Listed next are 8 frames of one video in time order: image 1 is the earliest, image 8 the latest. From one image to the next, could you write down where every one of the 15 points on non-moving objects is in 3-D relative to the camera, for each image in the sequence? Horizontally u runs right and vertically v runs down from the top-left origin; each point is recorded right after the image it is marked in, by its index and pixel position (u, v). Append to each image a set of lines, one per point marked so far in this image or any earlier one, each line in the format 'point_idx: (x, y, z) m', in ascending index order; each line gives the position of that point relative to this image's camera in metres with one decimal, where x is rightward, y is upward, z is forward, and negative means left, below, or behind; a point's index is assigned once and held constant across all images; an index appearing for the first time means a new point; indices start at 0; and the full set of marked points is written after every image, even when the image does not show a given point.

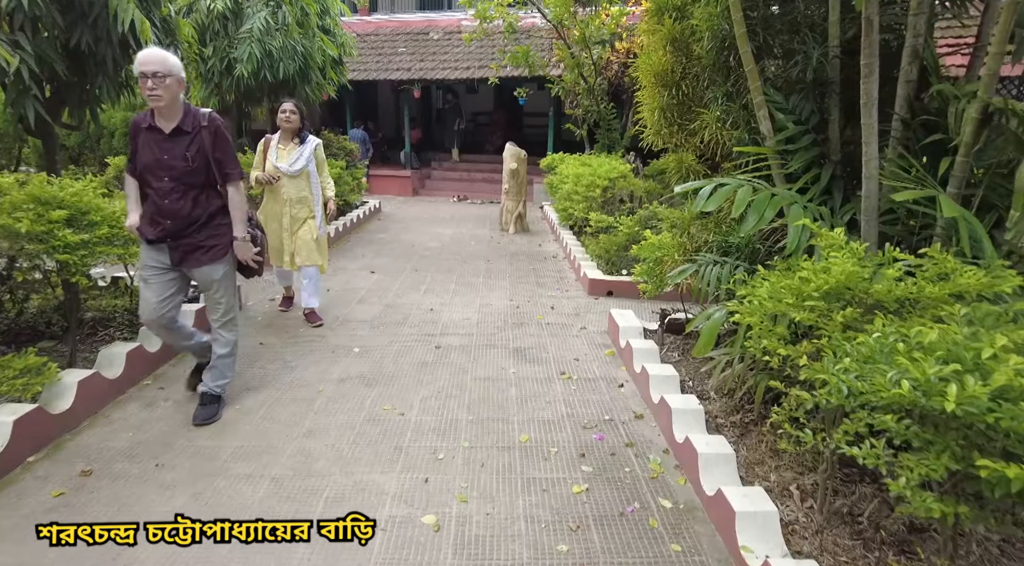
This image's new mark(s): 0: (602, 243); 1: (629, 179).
0: (+0.9, +0.4, +6.5) m
1: (+1.3, +1.1, +7.0) m
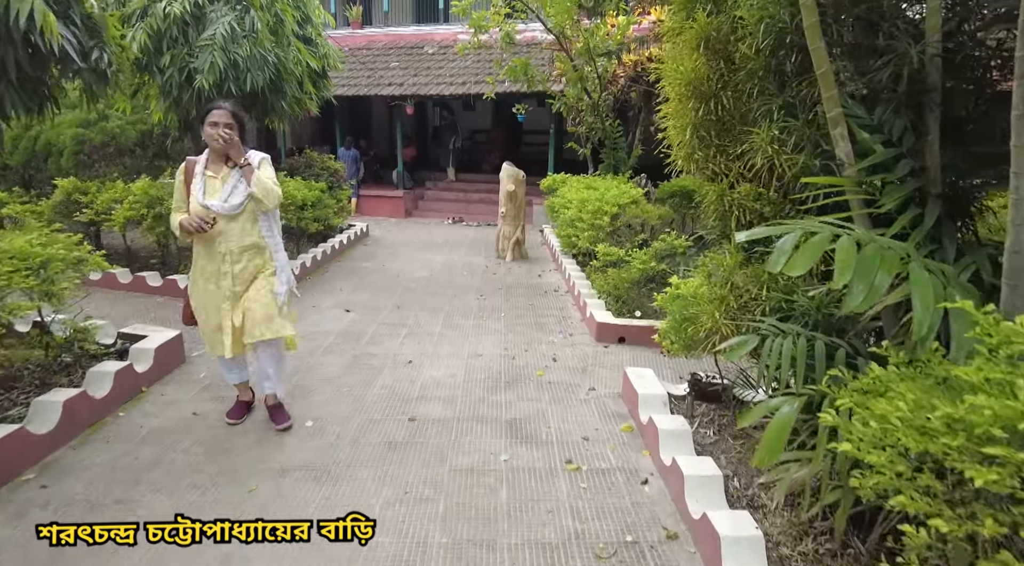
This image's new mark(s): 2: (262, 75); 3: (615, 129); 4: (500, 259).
0: (+0.9, 0.0, +5.6) m
1: (+1.3, +0.7, +6.2) m
2: (-2.7, +2.2, +6.8) m
3: (+1.5, +2.3, +9.4) m
4: (-0.2, +0.4, +9.0) m
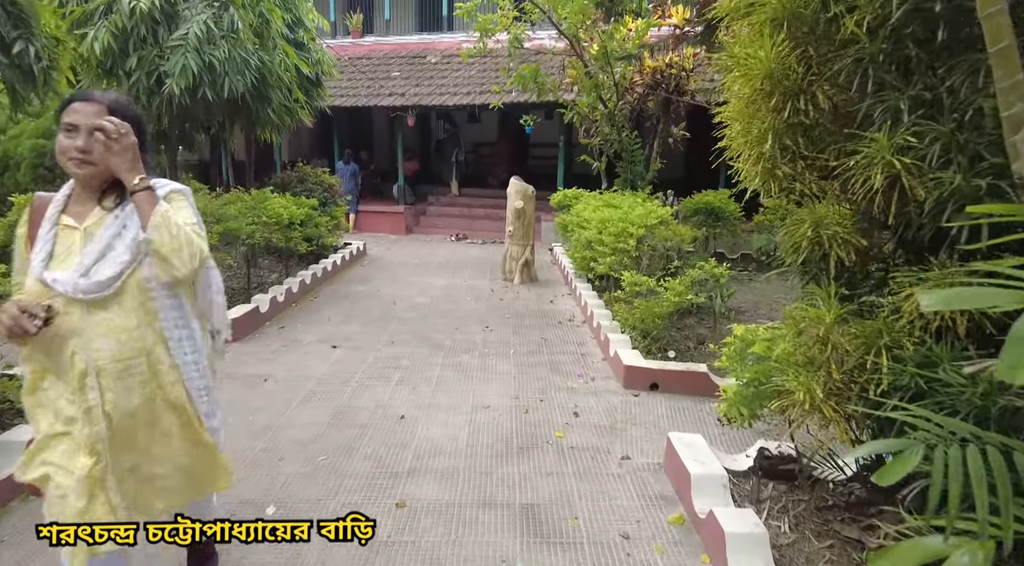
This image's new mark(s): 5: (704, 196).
0: (+1.0, -0.2, +4.9) m
1: (+1.3, +0.5, +5.4) m
2: (-2.6, +1.9, +6.1) m
3: (+1.6, +1.9, +8.6) m
4: (-0.1, 0.0, +8.3) m
5: (+2.6, +1.2, +8.7) m
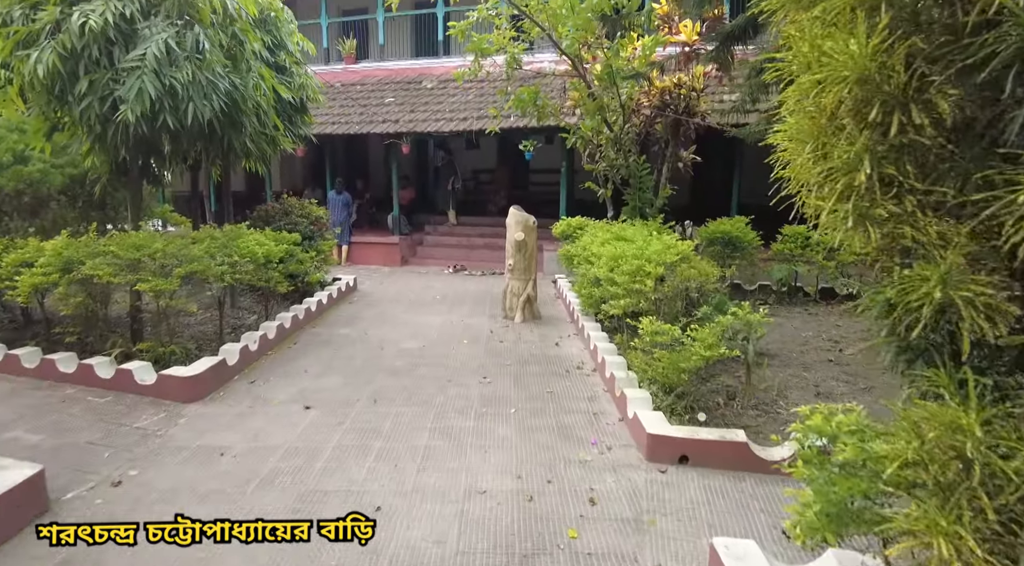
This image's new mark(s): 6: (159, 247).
0: (+1.0, -0.5, +4.2) m
1: (+1.3, +0.1, +4.7) m
2: (-2.6, +1.5, +5.5) m
3: (+1.6, +1.5, +8.0) m
4: (-0.1, -0.4, +7.6) m
5: (+2.6, +0.7, +8.1) m
6: (-2.9, +0.3, +5.2) m
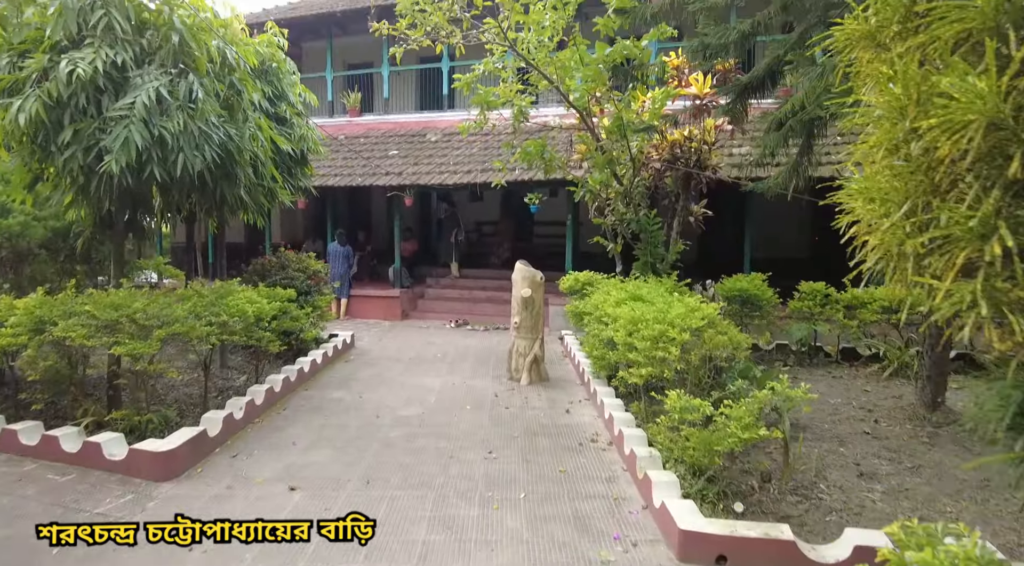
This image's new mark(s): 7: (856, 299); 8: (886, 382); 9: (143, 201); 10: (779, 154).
0: (+1.0, -0.9, +3.7) m
1: (+1.4, -0.3, +4.3) m
2: (-2.5, +1.0, +5.2) m
3: (+1.7, +0.8, +7.7) m
4: (0.0, -1.1, +7.2) m
5: (+2.7, 0.0, +7.7) m
6: (-2.8, -0.2, +4.8) m
7: (+4.3, -0.2, +8.0) m
8: (+4.1, -1.1, +7.0) m
9: (-3.4, +0.8, +5.9) m
10: (+2.6, +1.2, +6.1) m
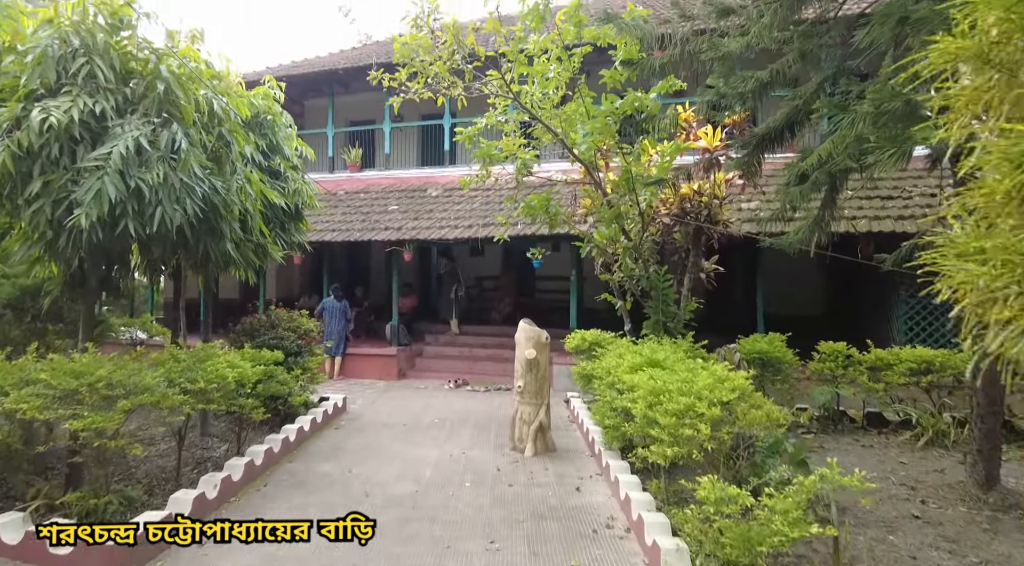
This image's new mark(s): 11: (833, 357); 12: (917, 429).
0: (+1.1, -1.3, +3.2) m
1: (+1.4, -0.7, +3.9) m
2: (-2.5, +0.5, +4.8) m
3: (+1.7, +0.1, +7.3) m
4: (0.0, -1.7, +6.6) m
5: (+2.7, -0.7, +7.2) m
6: (-2.8, -0.6, +4.3) m
7: (+4.3, -0.9, +7.5) m
8: (+4.1, -1.7, +6.4) m
9: (-3.4, +0.2, +5.5) m
10: (+2.6, +0.7, +5.8) m
11: (+3.9, -0.9, +7.8) m
12: (+4.4, -1.6, +6.9) m
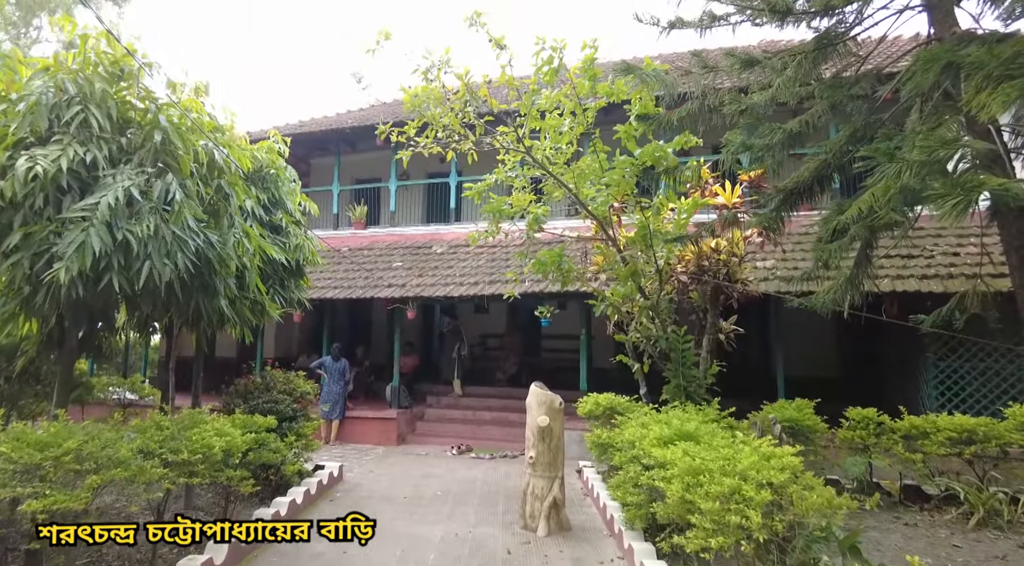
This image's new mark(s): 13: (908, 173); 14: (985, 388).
0: (+1.2, -1.6, +2.7) m
1: (+1.5, -1.1, +3.4) m
2: (-2.4, +0.1, +4.5) m
3: (+1.8, -0.6, +6.9) m
4: (+0.2, -2.3, +6.0) m
5: (+2.8, -1.3, +6.8) m
6: (-2.7, -1.0, +3.9) m
7: (+4.4, -1.6, +7.0) m
8: (+4.2, -2.3, +5.9) m
9: (-3.3, -0.3, +5.2) m
10: (+2.7, +0.1, +5.4) m
11: (+4.0, -1.6, +7.3) m
12: (+4.5, -2.2, +6.4) m
13: (+2.4, +0.7, +3.9) m
14: (+6.0, -1.3, +8.1) m
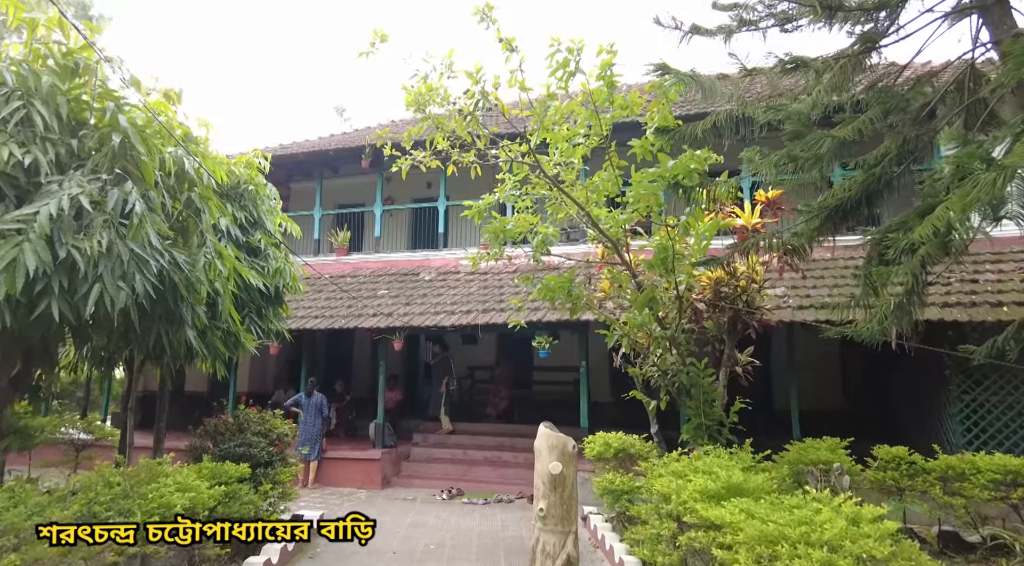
0: (+1.3, -1.6, +2.0) m
1: (+1.7, -1.2, +2.8) m
2: (-2.3, 0.0, +3.7) m
3: (+1.9, -0.9, +6.3) m
4: (+0.2, -2.6, +5.3) m
5: (+2.8, -1.6, +6.2) m
6: (-2.5, -1.1, +3.1) m
7: (+4.5, -1.9, +6.5) m
8: (+4.3, -2.5, +5.3) m
9: (-3.2, -0.4, +4.4) m
10: (+2.8, -0.1, +4.9) m
11: (+4.0, -1.9, +6.7) m
12: (+4.5, -2.5, +5.8) m
13: (+2.5, +0.5, +3.3) m
14: (+6.0, -1.7, +7.6) m
